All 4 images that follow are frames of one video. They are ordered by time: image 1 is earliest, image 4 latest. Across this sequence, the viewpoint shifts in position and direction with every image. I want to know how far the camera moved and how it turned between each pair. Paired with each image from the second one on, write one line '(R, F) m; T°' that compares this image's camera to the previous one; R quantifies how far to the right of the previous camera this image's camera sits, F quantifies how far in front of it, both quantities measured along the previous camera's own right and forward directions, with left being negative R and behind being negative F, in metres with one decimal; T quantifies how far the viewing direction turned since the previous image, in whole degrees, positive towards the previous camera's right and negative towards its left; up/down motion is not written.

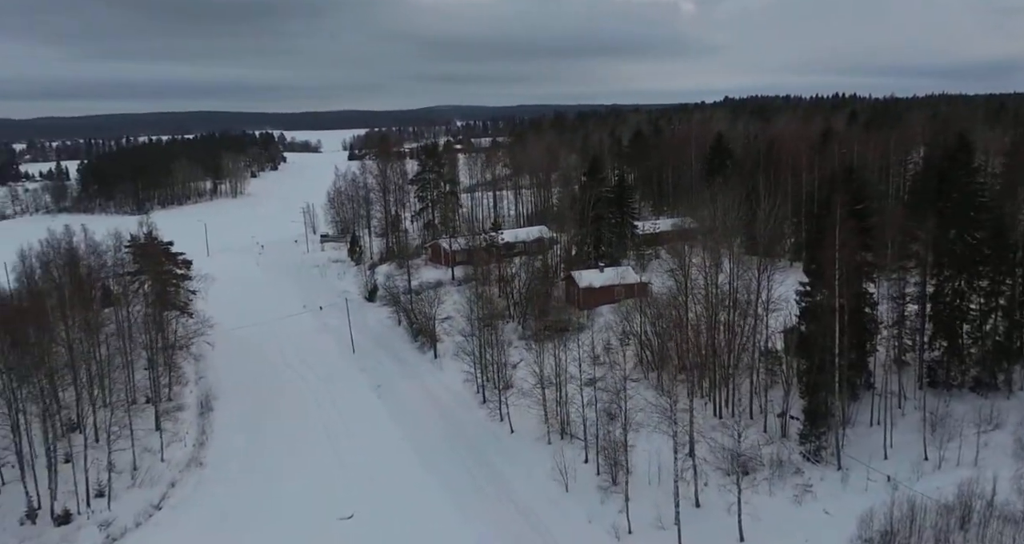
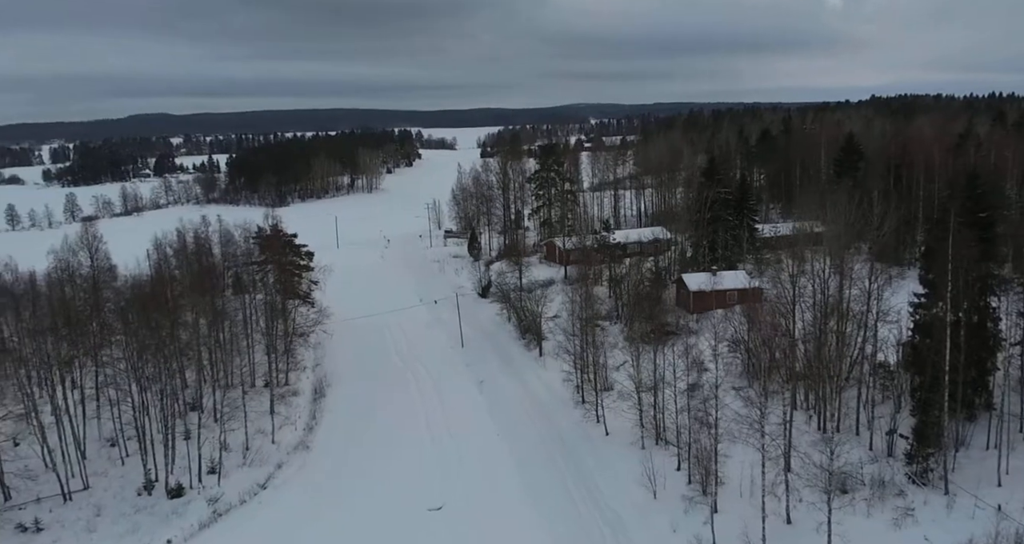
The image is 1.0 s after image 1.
(+0.5, 0.0) m; -8°
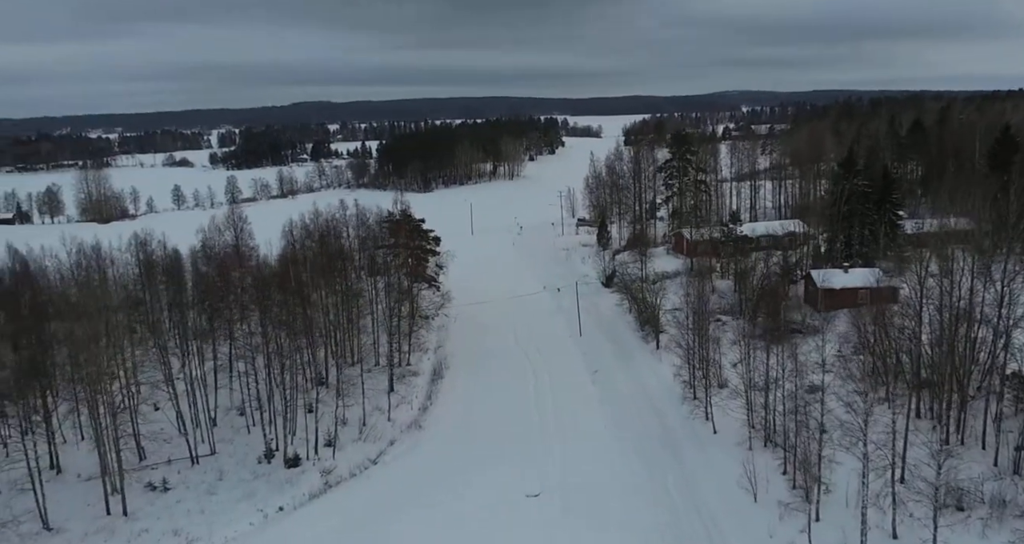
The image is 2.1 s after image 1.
(+0.7, -0.2) m; -9°
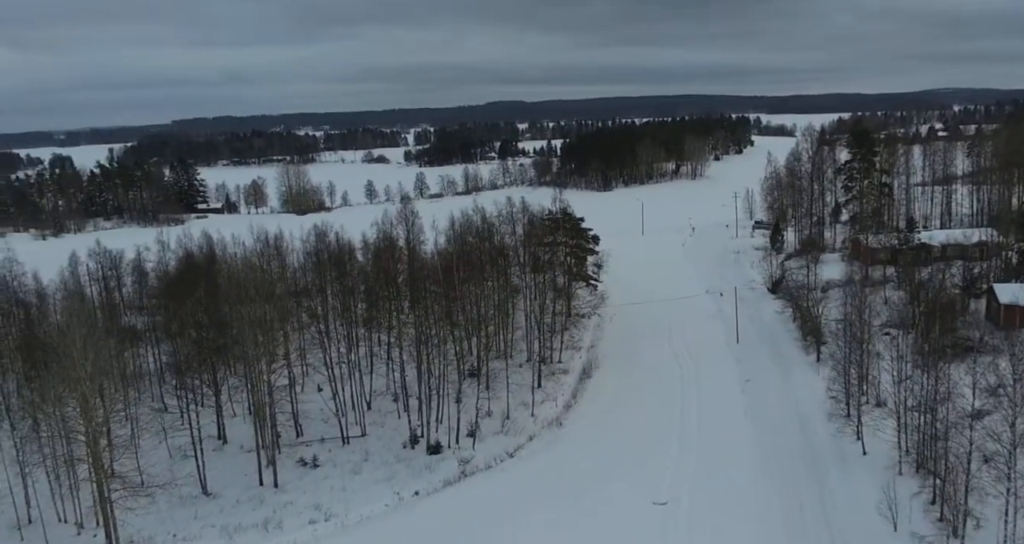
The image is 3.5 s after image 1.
(+0.6, -0.1) m; -12°
